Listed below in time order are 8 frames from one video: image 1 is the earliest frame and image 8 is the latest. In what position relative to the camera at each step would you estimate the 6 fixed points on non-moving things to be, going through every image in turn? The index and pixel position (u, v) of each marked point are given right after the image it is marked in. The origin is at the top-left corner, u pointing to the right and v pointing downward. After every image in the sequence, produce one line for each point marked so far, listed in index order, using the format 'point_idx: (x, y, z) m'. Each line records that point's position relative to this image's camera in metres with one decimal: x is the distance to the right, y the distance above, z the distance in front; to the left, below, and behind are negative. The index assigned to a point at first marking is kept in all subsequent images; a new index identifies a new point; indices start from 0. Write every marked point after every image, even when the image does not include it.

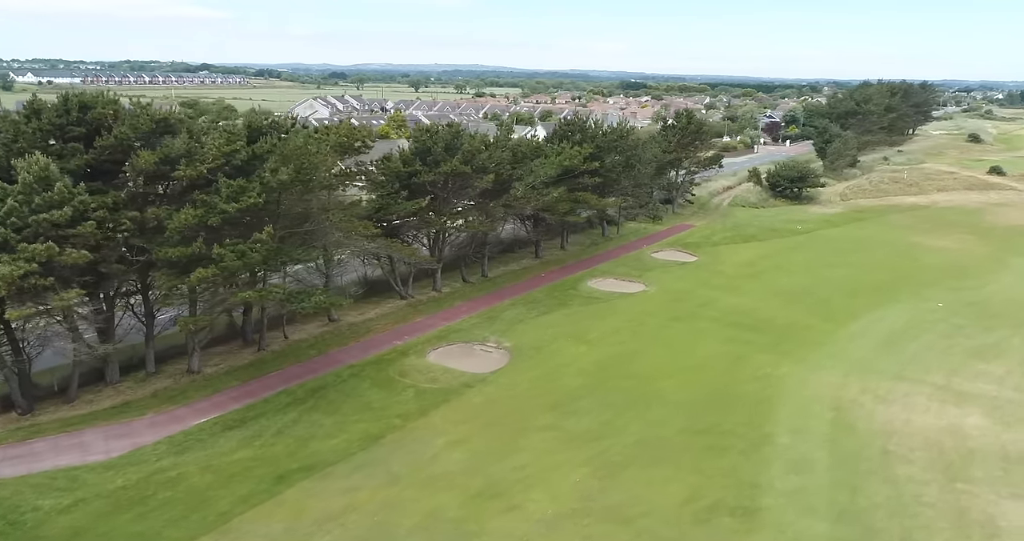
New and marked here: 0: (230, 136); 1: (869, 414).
0: (-8.0, +3.8, +18.7) m
1: (+10.4, -4.2, +19.2) m
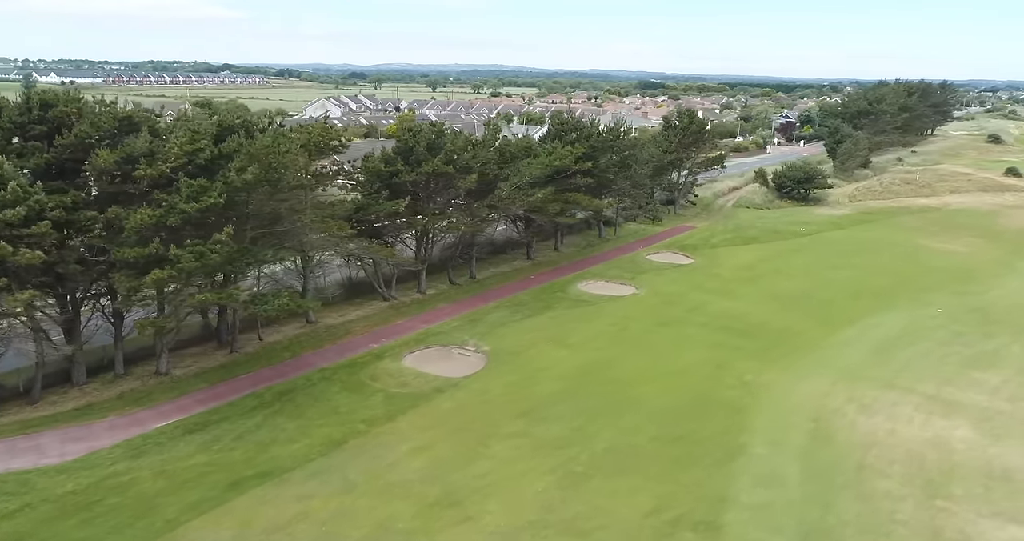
0: (-8.9, +3.8, +18.4) m
1: (+9.5, -4.3, +18.5) m
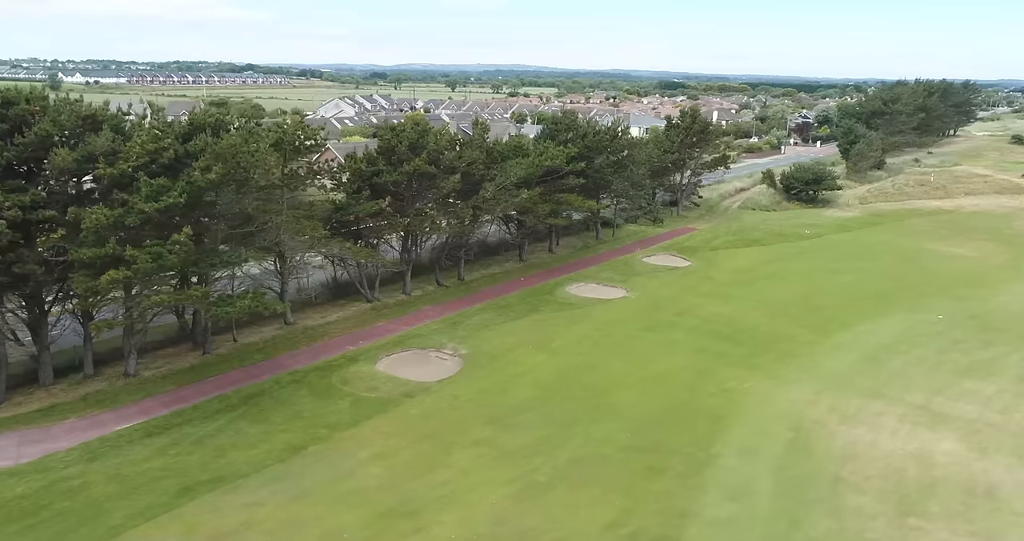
0: (-9.7, +3.8, +18.1) m
1: (+8.6, -4.5, +17.9) m
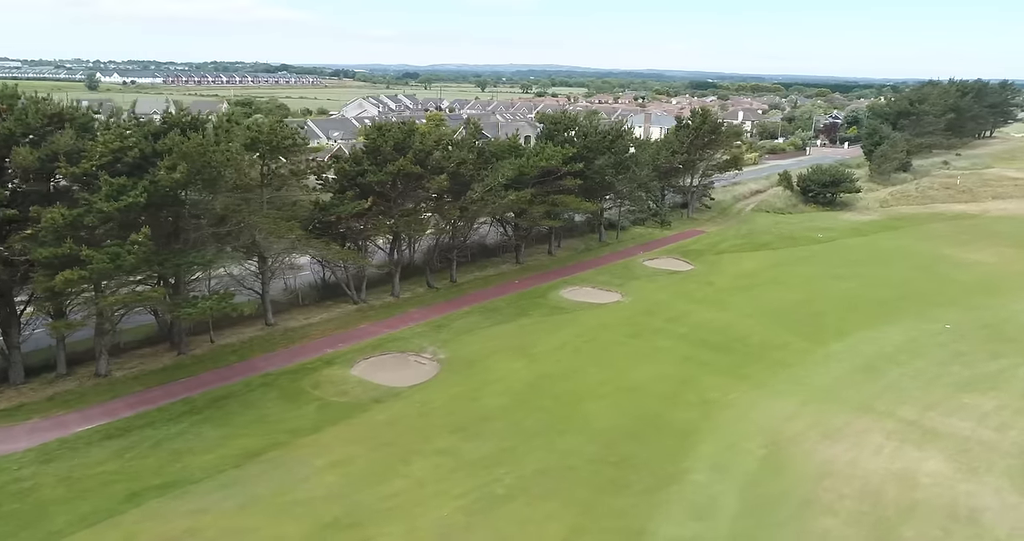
0: (-10.5, +3.8, +17.9) m
1: (+7.7, -4.7, +17.0) m
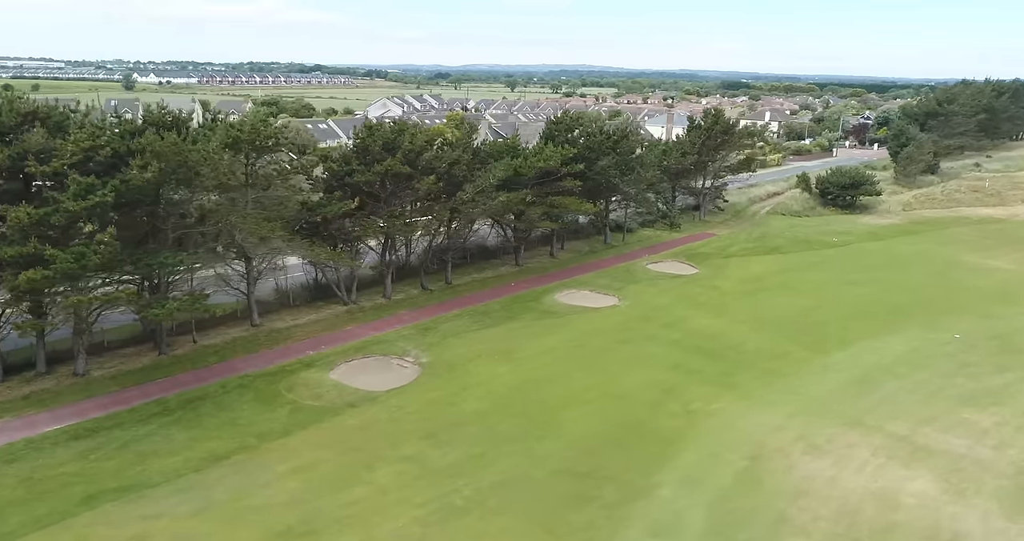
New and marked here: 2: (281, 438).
0: (-11.2, +3.8, +17.9) m
1: (+6.9, -4.8, +16.3) m
2: (-6.1, -4.4, +17.4) m
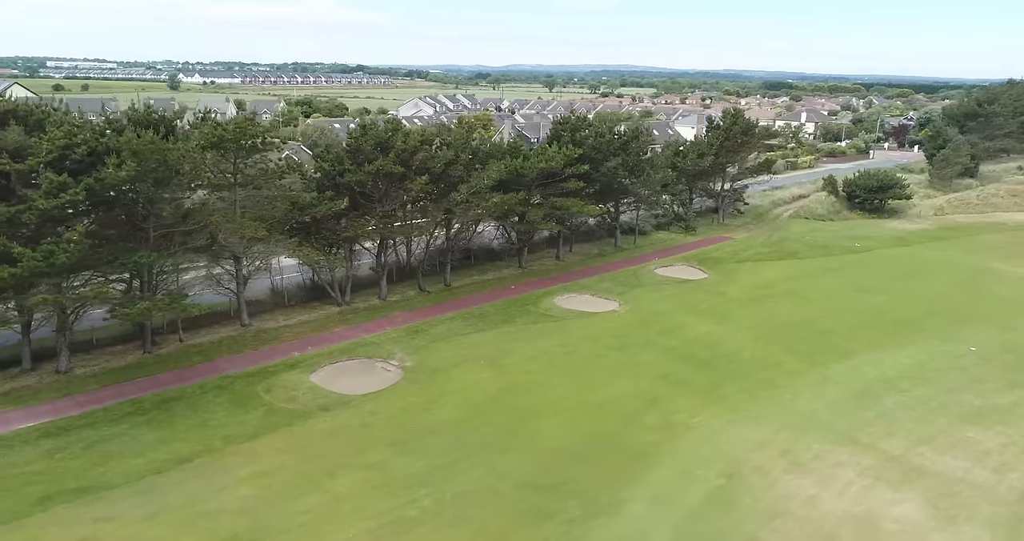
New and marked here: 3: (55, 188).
0: (-11.8, +3.8, +17.9) m
1: (+6.0, -5.1, +15.5) m
2: (-6.9, -4.5, +17.2) m
3: (-11.5, +2.0, +16.6) m
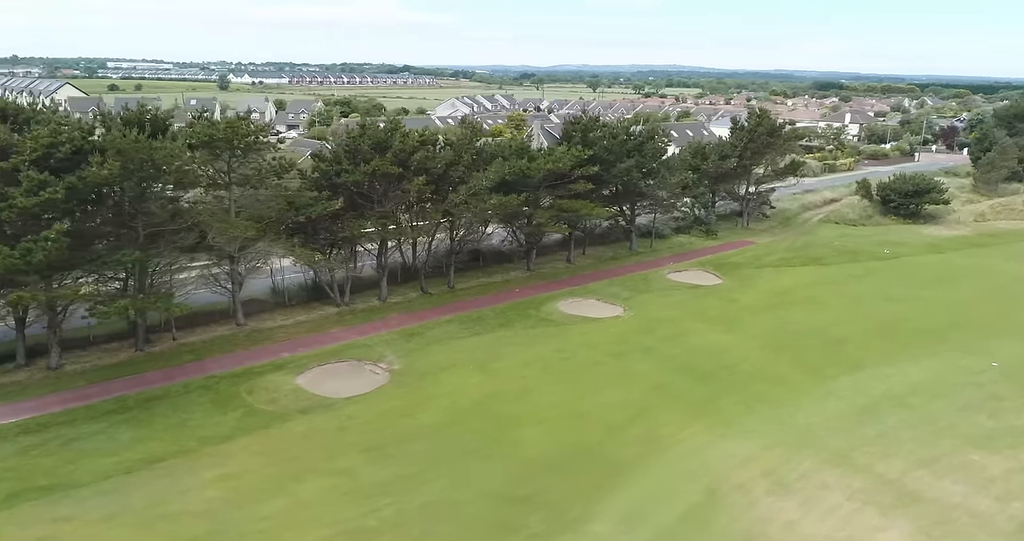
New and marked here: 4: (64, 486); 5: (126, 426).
0: (-12.3, +3.9, +18.1) m
1: (+5.3, -5.3, +14.7) m
2: (-7.5, -4.5, +17.1) m
3: (-12.1, +2.1, +16.8) m
4: (-10.2, -4.9, +15.0) m
5: (-10.4, -4.2, +17.8) m
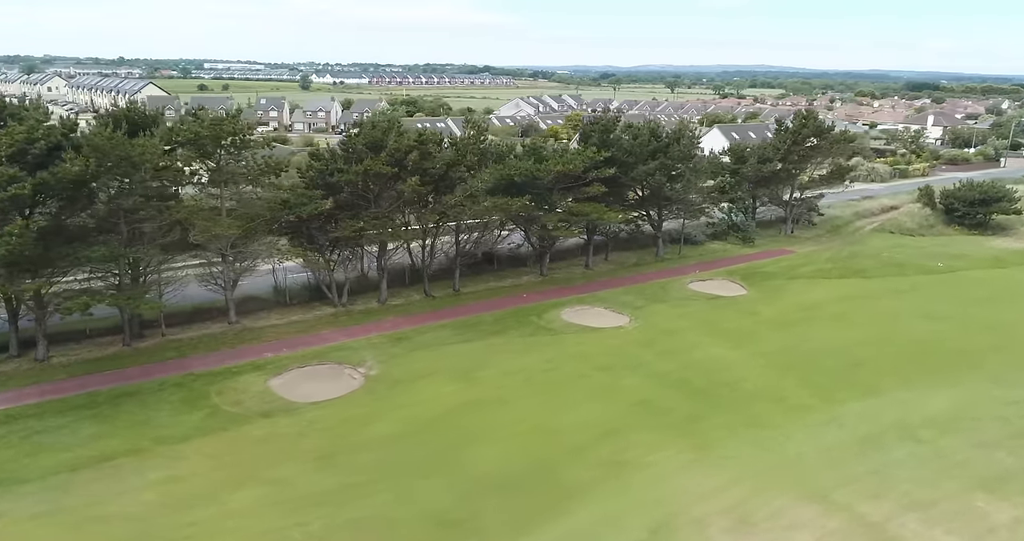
0: (-13.1, +4.0, +18.4) m
1: (+3.8, -5.6, +13.4) m
2: (-8.7, -4.5, +17.0) m
3: (-13.1, +2.2, +17.1) m
4: (-11.5, -4.8, +15.2) m
5: (-11.4, -4.1, +17.9) m
